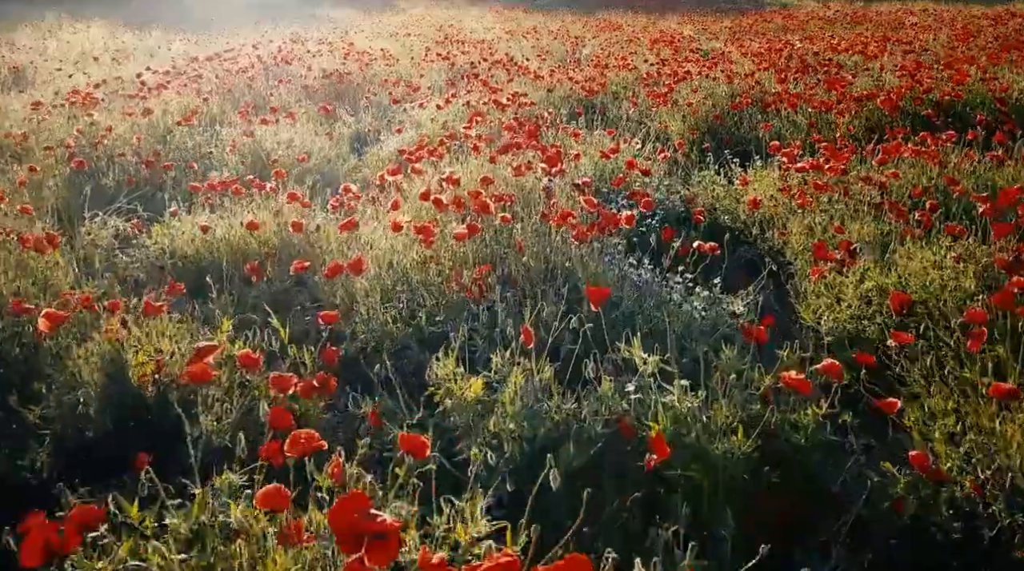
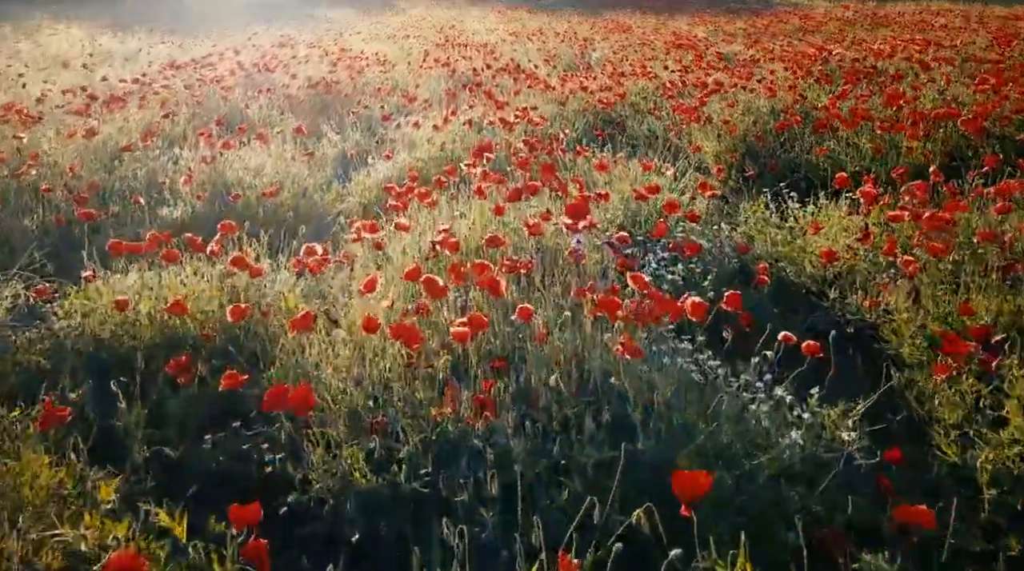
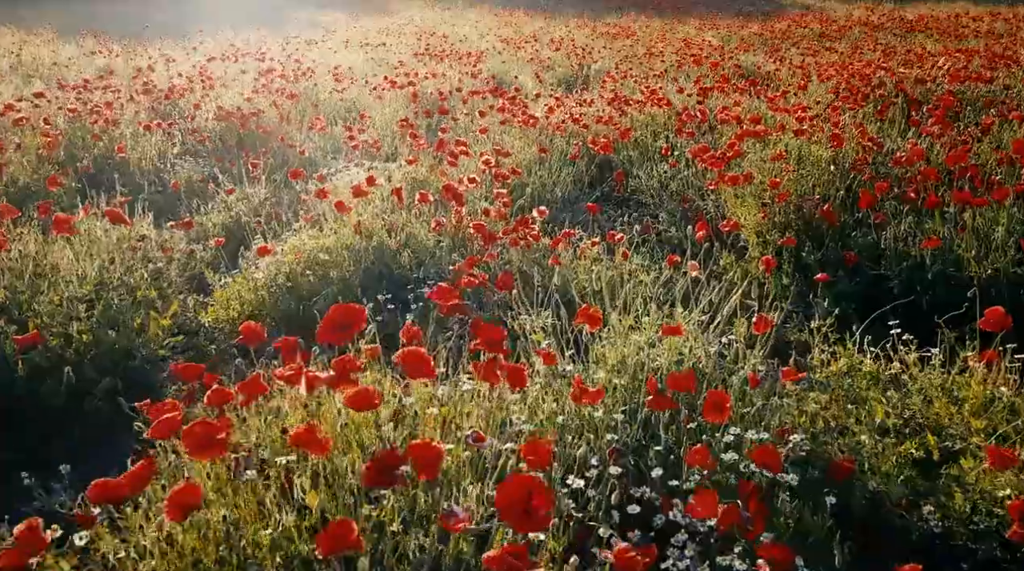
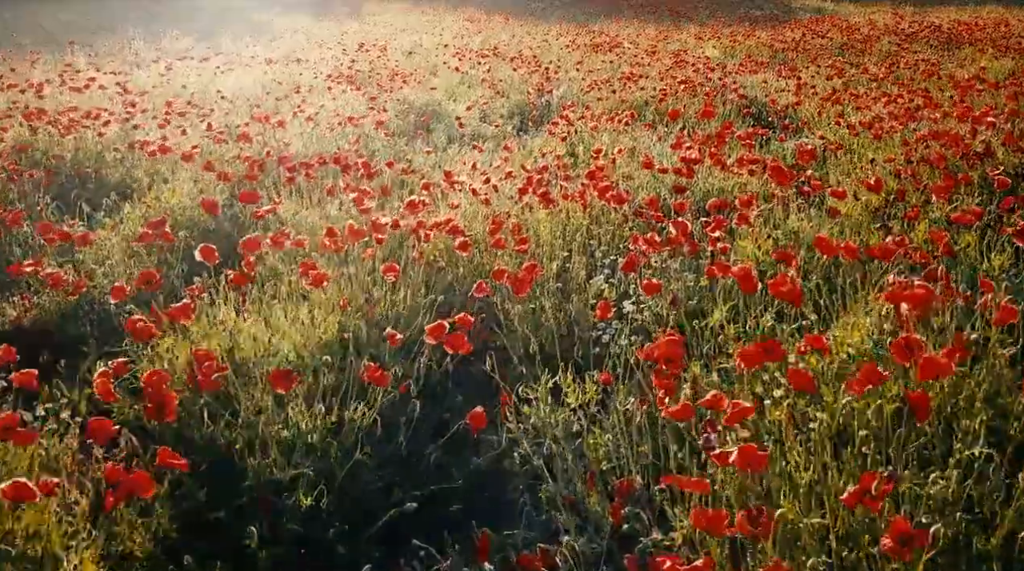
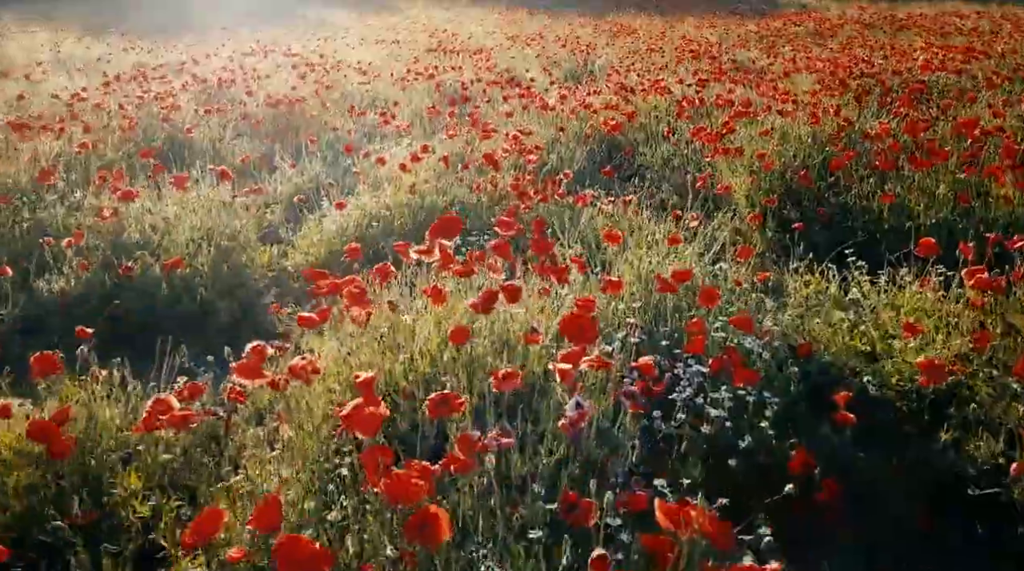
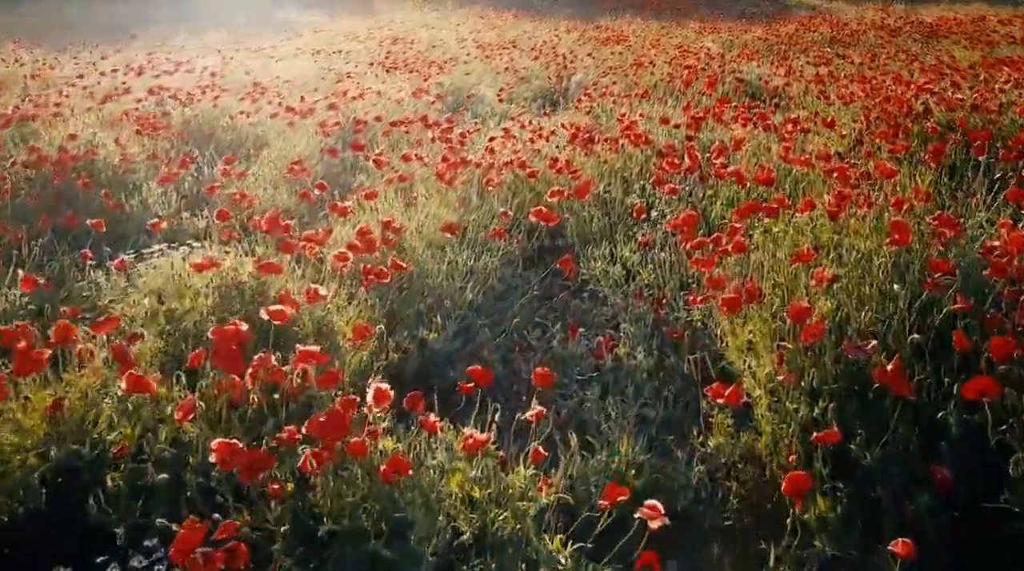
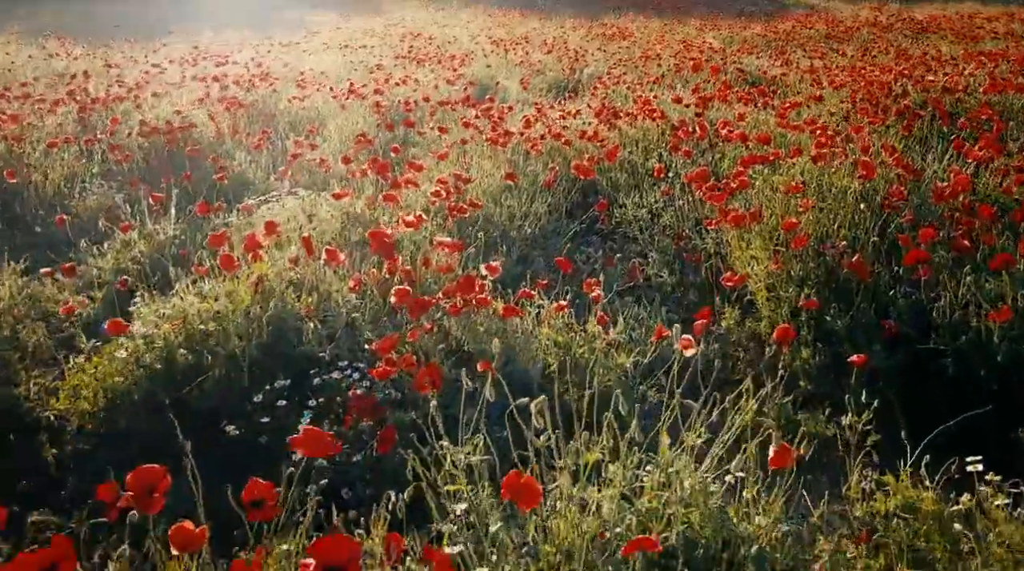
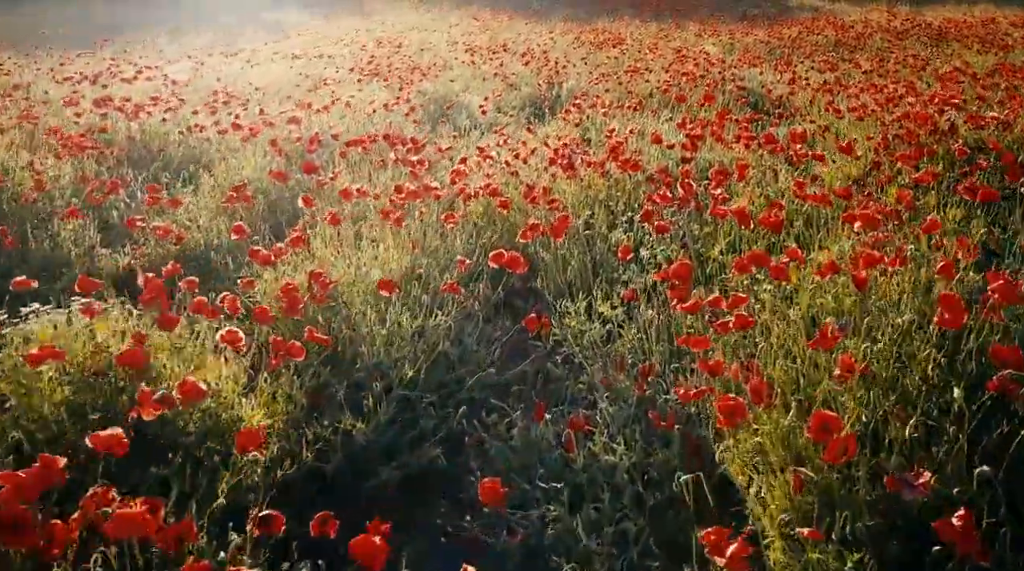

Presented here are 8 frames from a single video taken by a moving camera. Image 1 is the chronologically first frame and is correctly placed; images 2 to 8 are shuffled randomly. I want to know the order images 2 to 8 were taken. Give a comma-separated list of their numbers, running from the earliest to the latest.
2, 5, 3, 7, 6, 8, 4
